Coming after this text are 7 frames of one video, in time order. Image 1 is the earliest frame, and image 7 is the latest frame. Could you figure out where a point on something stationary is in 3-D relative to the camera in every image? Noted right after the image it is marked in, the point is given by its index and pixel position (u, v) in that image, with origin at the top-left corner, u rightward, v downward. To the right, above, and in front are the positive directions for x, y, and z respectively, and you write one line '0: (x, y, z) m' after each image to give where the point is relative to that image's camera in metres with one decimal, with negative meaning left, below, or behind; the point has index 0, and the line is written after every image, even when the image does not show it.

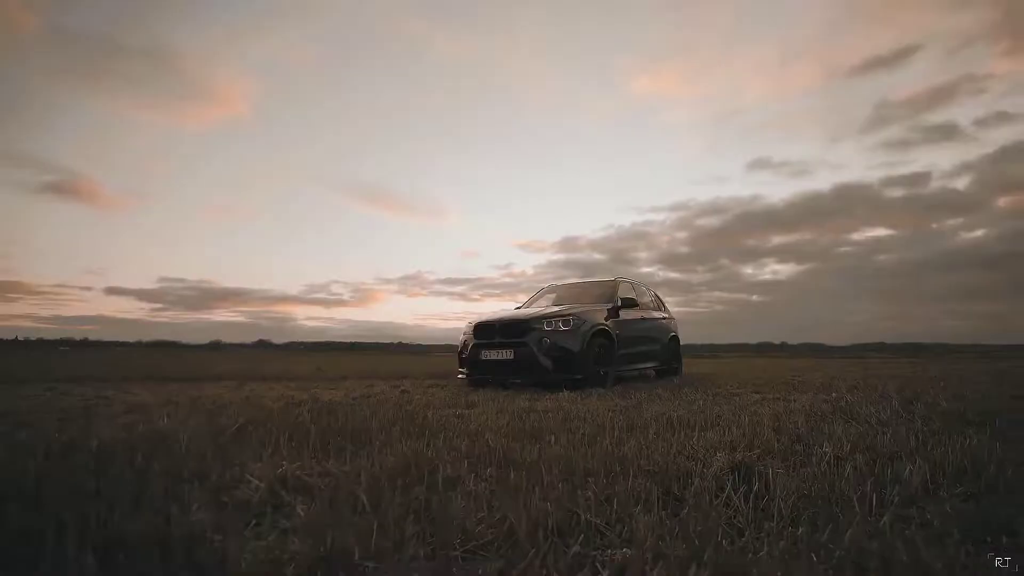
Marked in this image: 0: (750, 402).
0: (+2.4, -1.2, +6.7) m
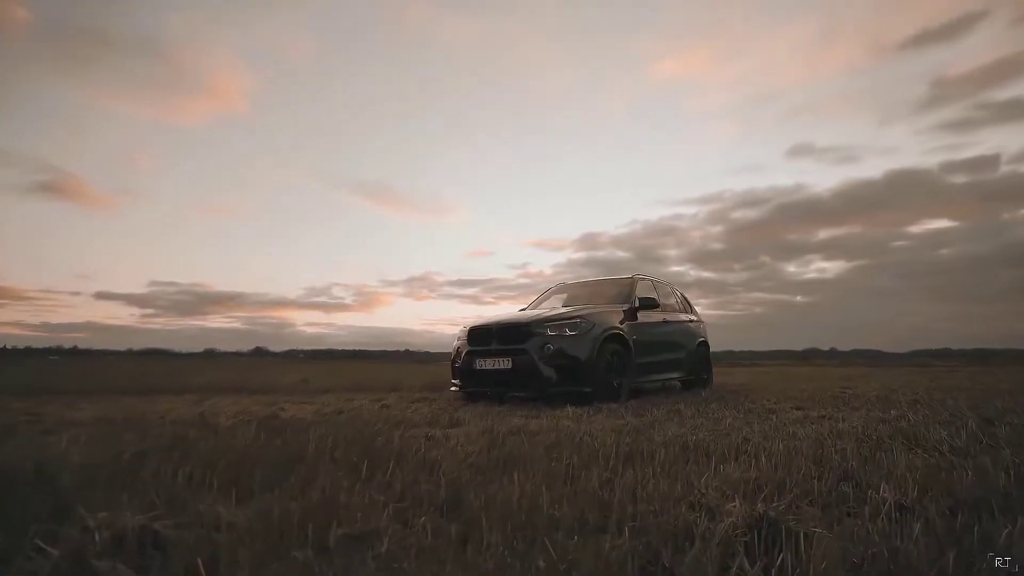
0: (+2.4, -1.1, +5.7) m
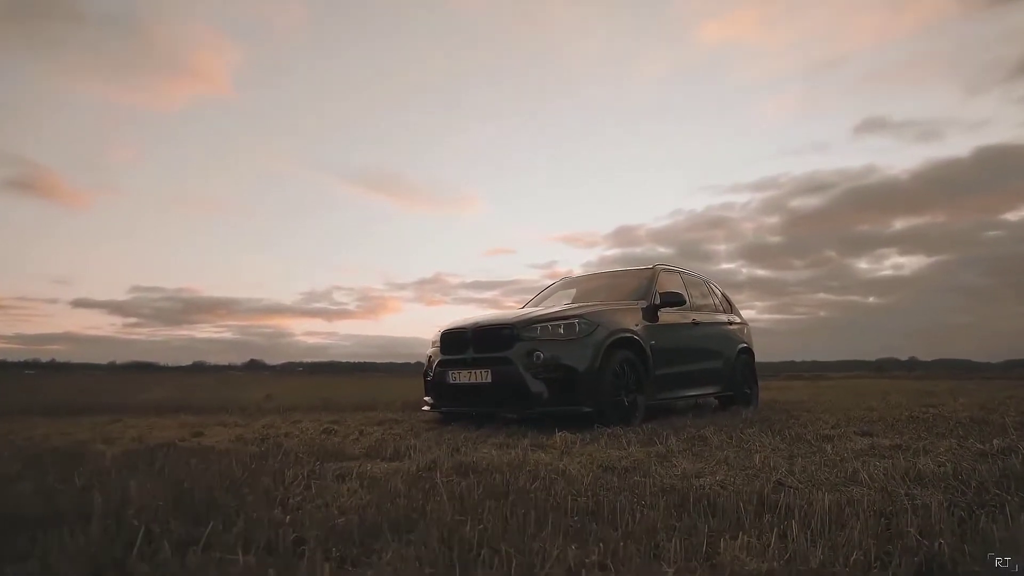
0: (+2.2, -1.1, +4.3) m
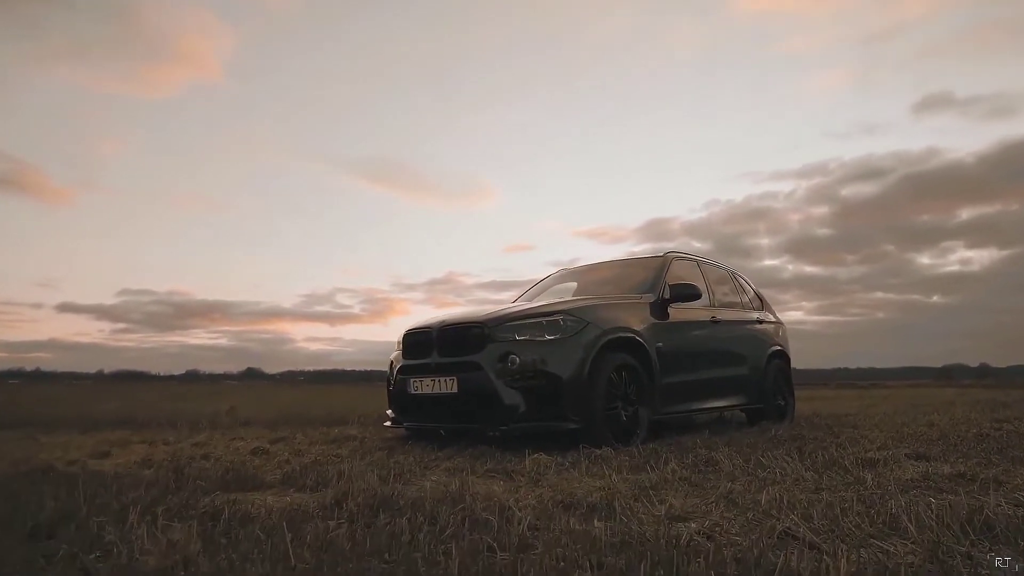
0: (+1.9, -1.0, +3.3) m
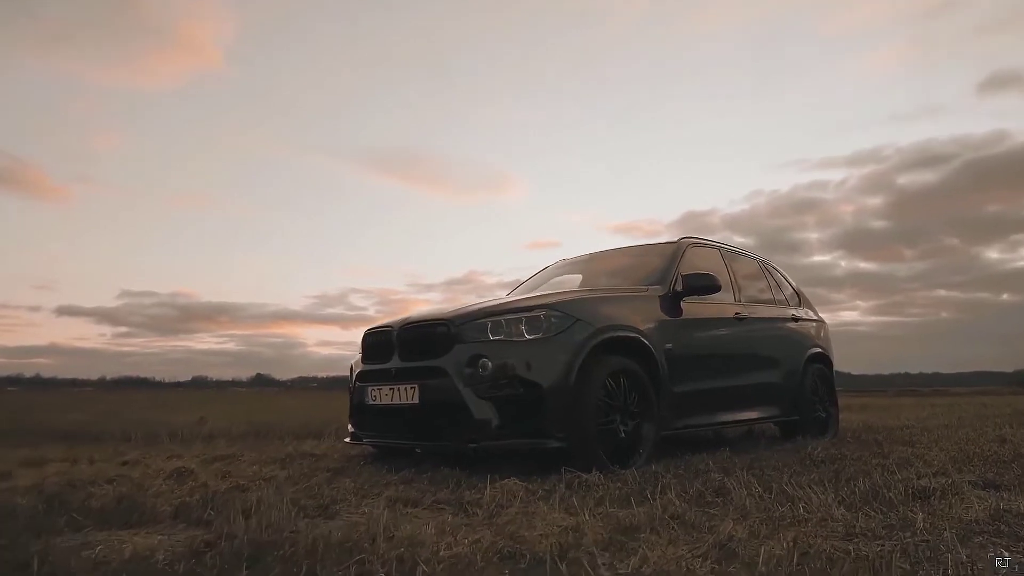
0: (+1.7, -0.9, +2.5) m
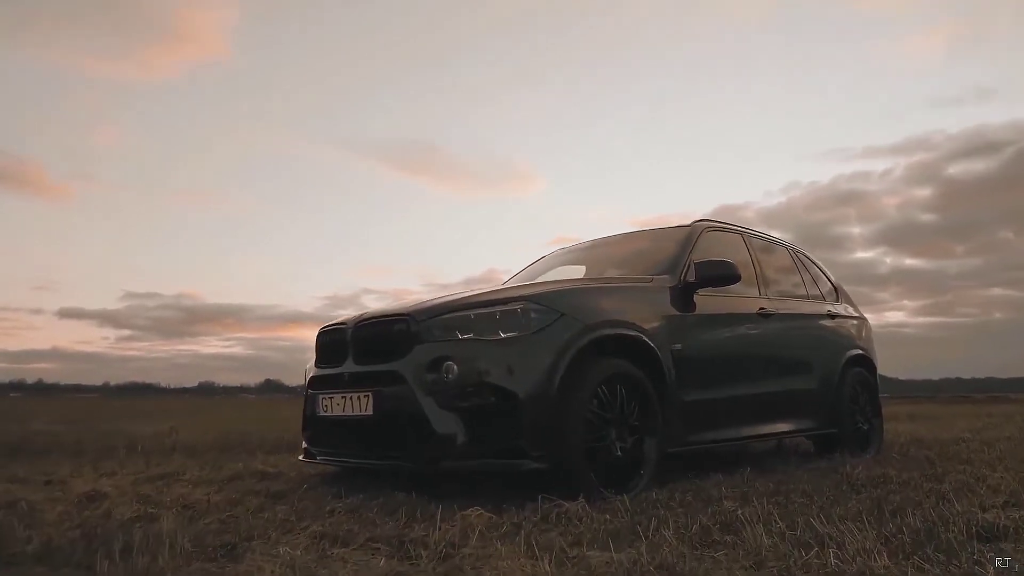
0: (+1.5, -0.9, +1.8) m
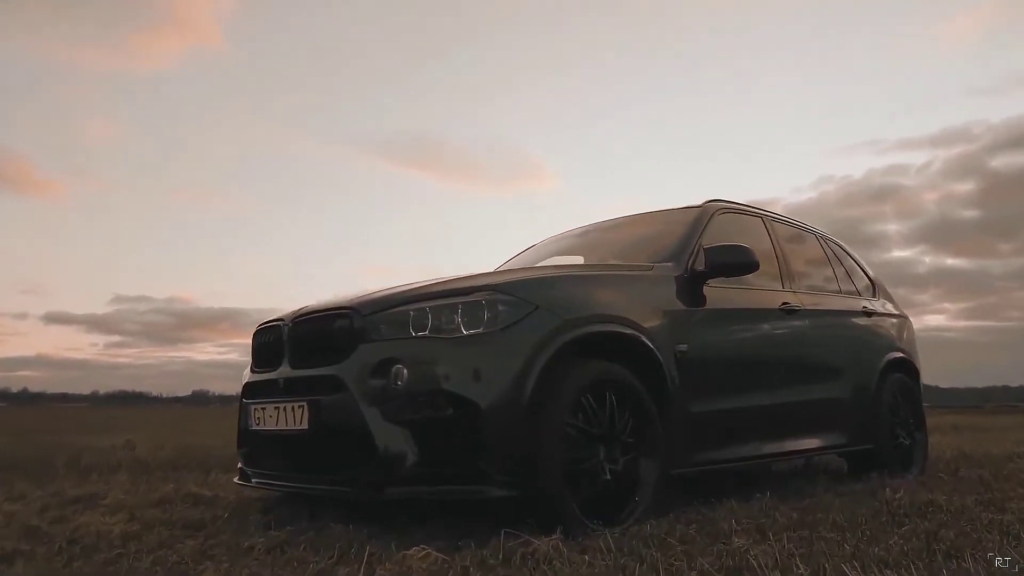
0: (+1.3, -0.8, +1.3) m
